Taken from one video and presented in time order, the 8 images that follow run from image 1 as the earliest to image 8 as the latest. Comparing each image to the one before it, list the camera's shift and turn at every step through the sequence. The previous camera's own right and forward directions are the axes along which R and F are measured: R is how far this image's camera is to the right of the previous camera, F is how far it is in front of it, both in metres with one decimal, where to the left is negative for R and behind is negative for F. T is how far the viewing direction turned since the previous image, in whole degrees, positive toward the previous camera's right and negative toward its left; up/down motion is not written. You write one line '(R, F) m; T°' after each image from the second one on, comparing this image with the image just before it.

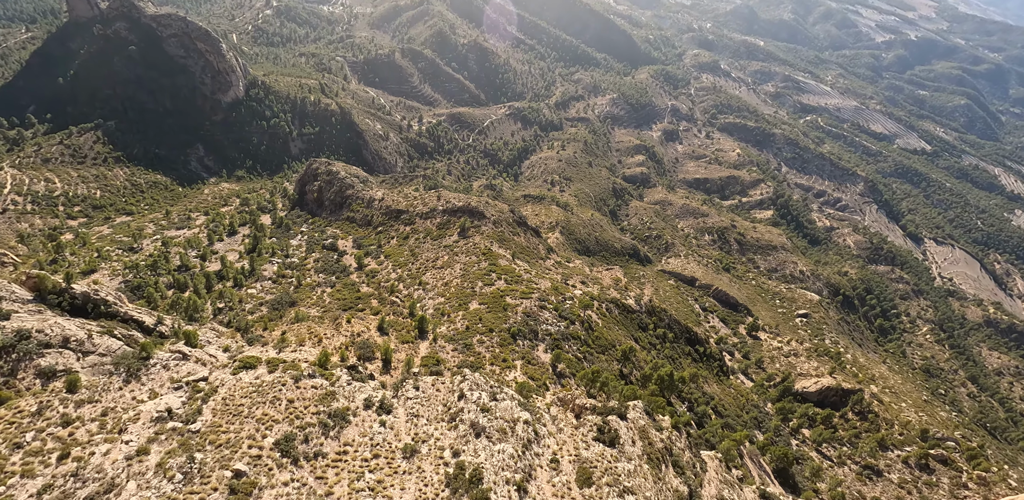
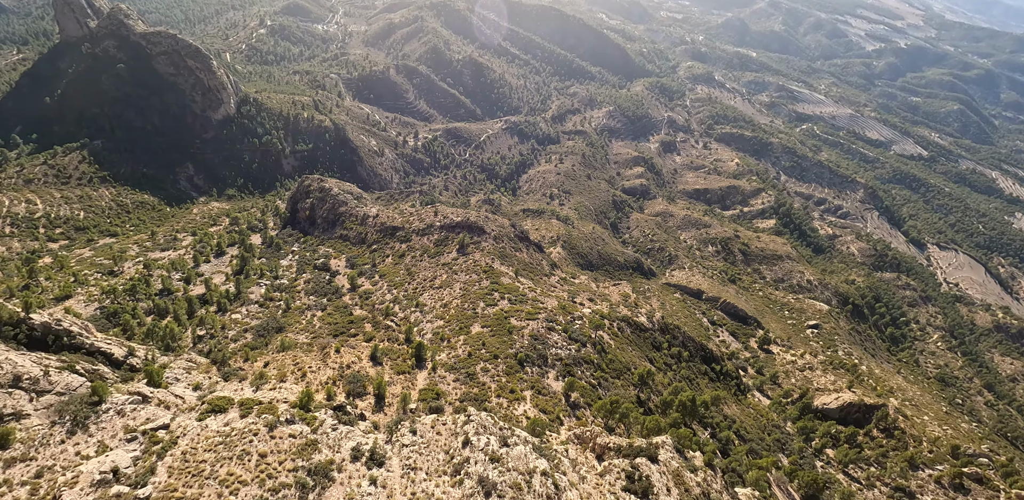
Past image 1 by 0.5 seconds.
(-0.6, +4.5) m; 0°
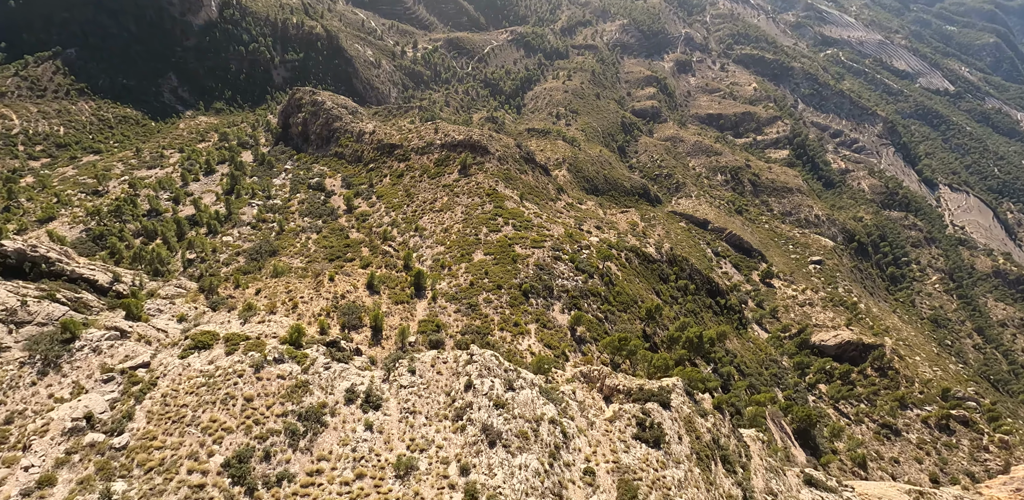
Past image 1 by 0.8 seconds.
(-0.7, +3.4) m; 0°
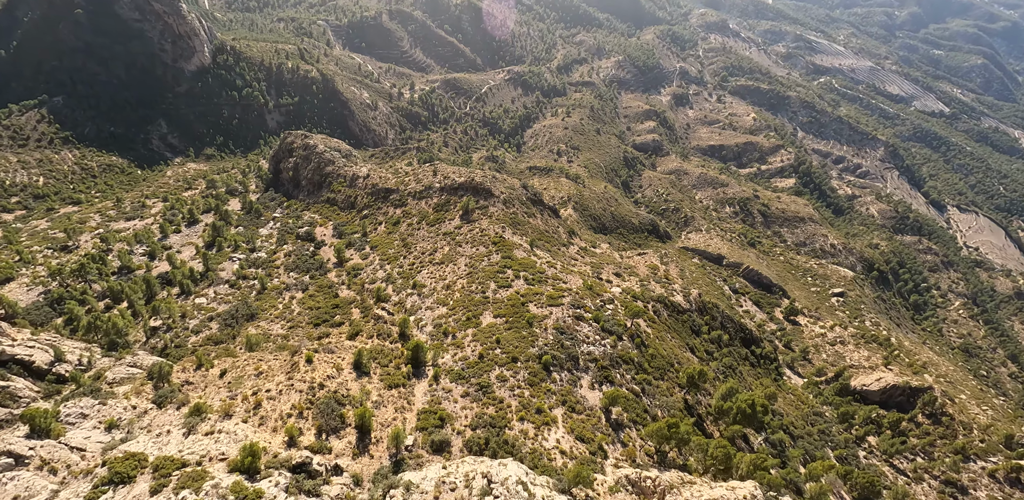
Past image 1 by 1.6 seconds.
(-0.9, +7.1) m; 0°
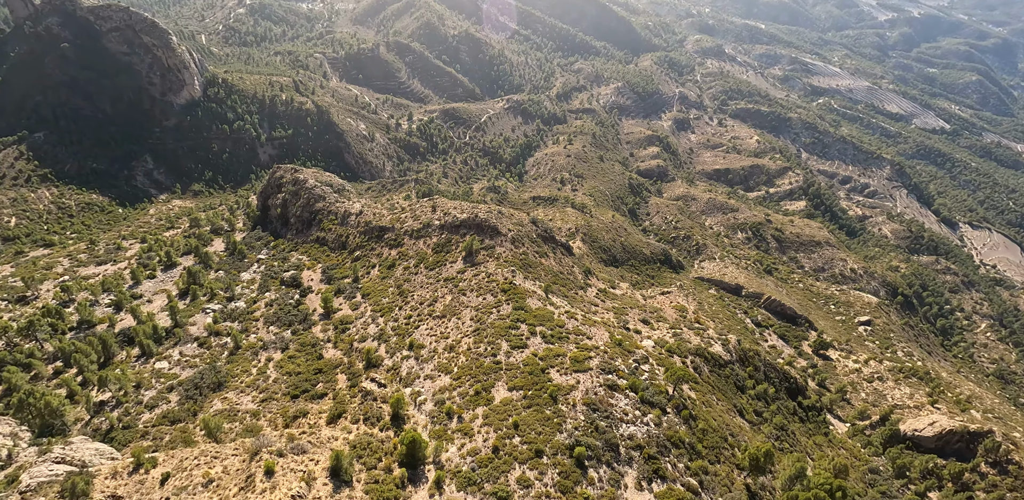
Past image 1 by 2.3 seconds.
(-1.0, +7.5) m; 0°
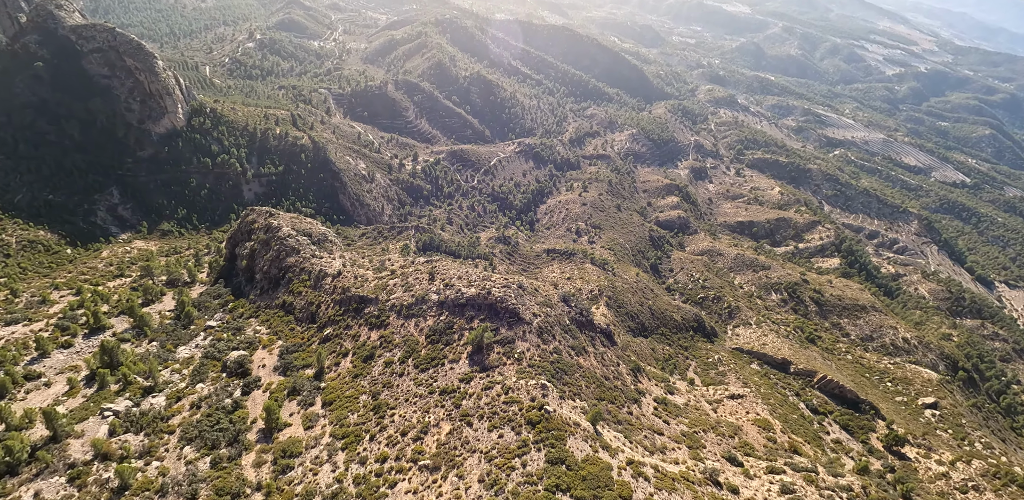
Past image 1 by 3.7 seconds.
(-1.9, +16.0) m; 0°
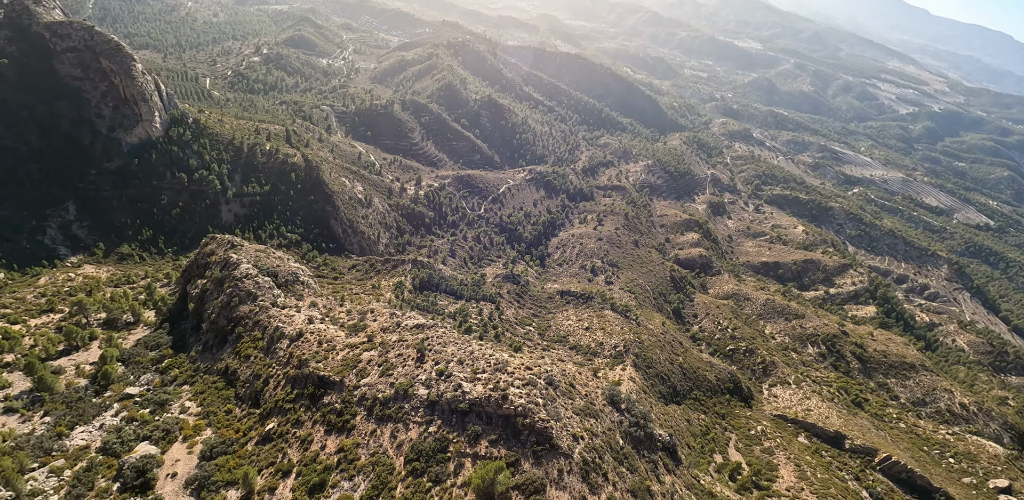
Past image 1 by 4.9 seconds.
(-1.6, +14.3) m; 0°
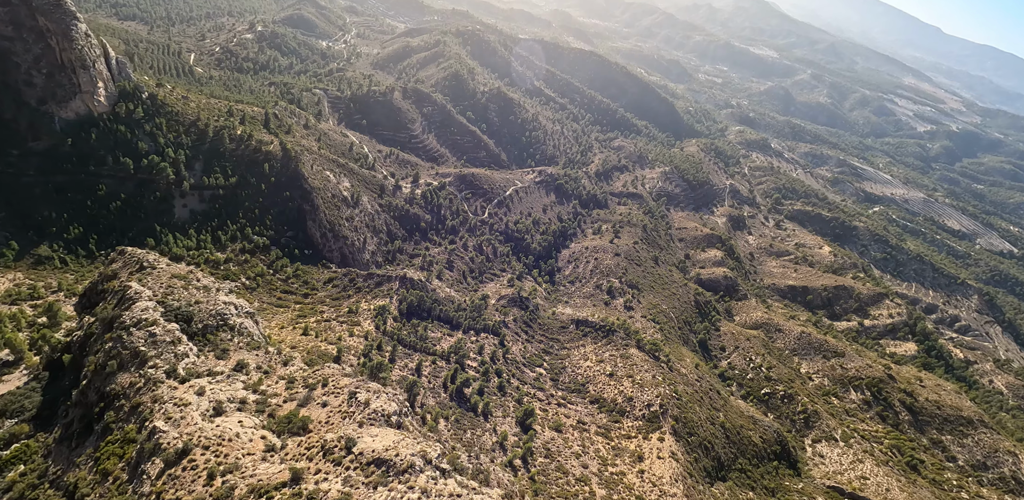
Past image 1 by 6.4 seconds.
(-2.1, +17.4) m; 0°
